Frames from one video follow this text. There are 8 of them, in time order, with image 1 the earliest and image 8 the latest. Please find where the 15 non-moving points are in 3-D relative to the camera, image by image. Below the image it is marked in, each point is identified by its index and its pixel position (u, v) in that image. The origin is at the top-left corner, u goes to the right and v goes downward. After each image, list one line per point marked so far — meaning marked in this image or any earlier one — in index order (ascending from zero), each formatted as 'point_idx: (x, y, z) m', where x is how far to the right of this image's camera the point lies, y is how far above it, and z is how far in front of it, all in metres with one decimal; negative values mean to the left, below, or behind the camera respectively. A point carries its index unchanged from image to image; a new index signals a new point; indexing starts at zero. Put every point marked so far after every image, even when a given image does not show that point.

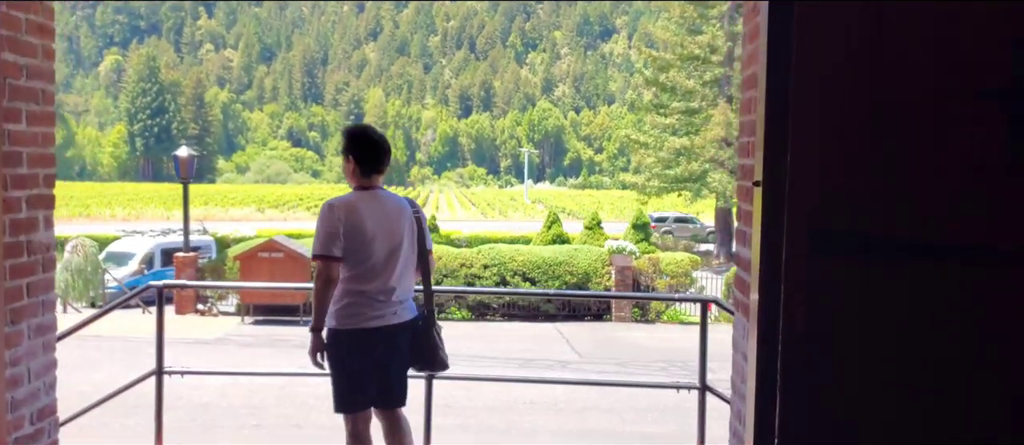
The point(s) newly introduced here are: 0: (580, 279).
0: (+1.2, -1.0, +15.4) m
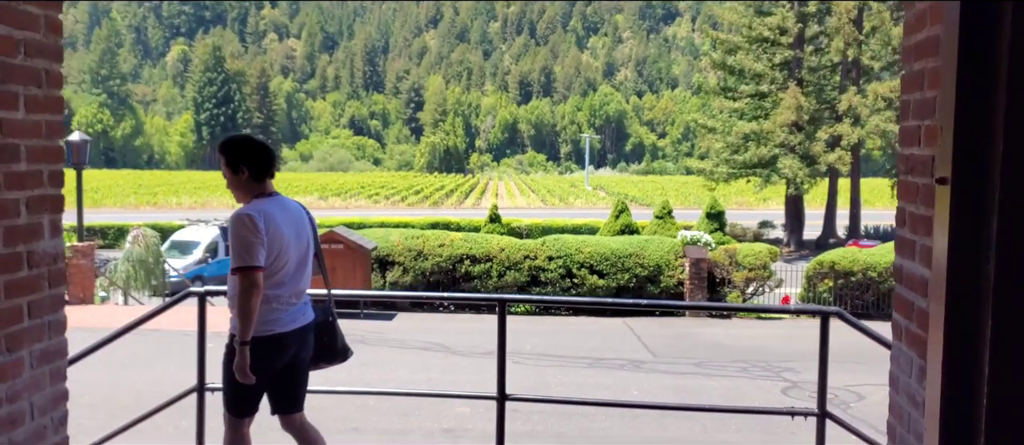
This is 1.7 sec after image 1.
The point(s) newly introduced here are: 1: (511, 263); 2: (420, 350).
0: (+2.4, -0.8, +14.7) m
1: (0.0, -0.7, +14.5) m
2: (-1.1, -1.6, +10.8) m
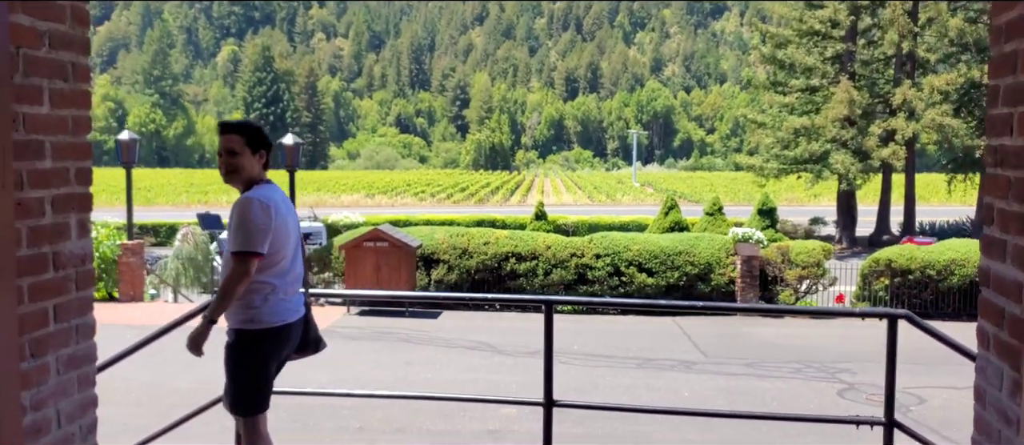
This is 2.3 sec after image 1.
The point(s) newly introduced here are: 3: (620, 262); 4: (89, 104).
0: (+3.1, -0.8, +14.4) m
1: (+0.8, -0.6, +14.4) m
2: (-0.6, -1.6, +10.7) m
3: (+1.8, -0.7, +14.4) m
4: (-1.2, +0.3, +2.5) m
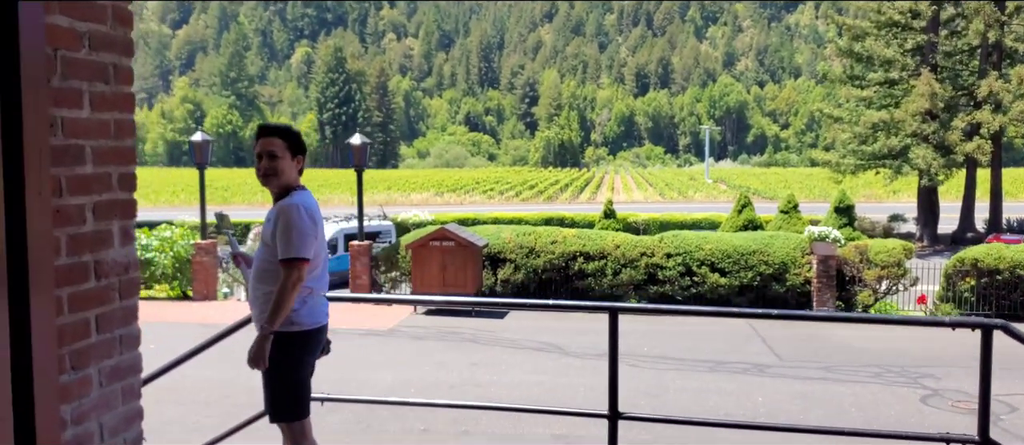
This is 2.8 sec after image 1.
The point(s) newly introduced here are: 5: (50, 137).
0: (+4.2, -0.8, +13.9) m
1: (+1.9, -0.6, +14.1) m
2: (+0.2, -1.5, +10.5) m
3: (+2.9, -0.6, +14.1) m
4: (-1.0, +0.3, +2.4) m
5: (-1.1, +0.2, +2.1) m
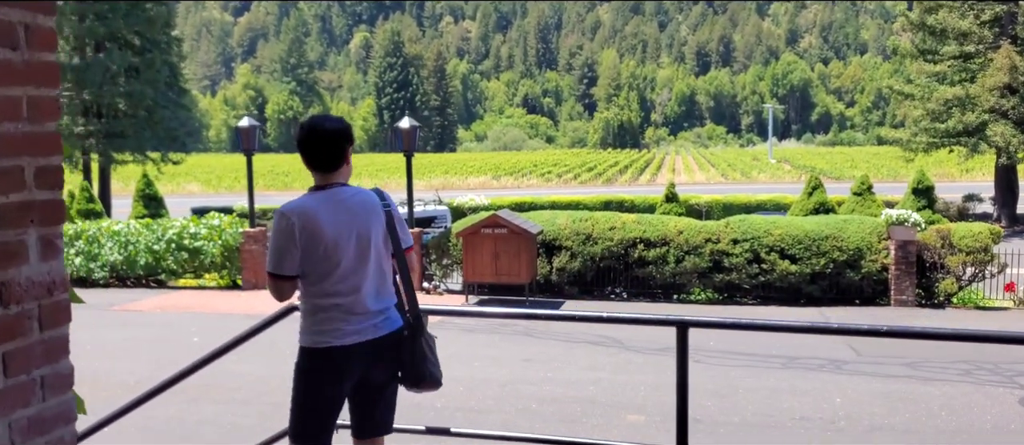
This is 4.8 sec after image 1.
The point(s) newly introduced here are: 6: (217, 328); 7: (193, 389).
0: (+5.1, -0.5, +13.0) m
1: (+2.7, -0.4, +13.3) m
2: (+0.9, -1.4, +9.9) m
3: (+3.8, -0.4, +13.2) m
4: (-1.0, +0.3, +1.9) m
5: (-1.1, +0.2, +1.5) m
6: (-3.5, -1.3, +10.4) m
7: (-2.9, -1.5, +8.0) m
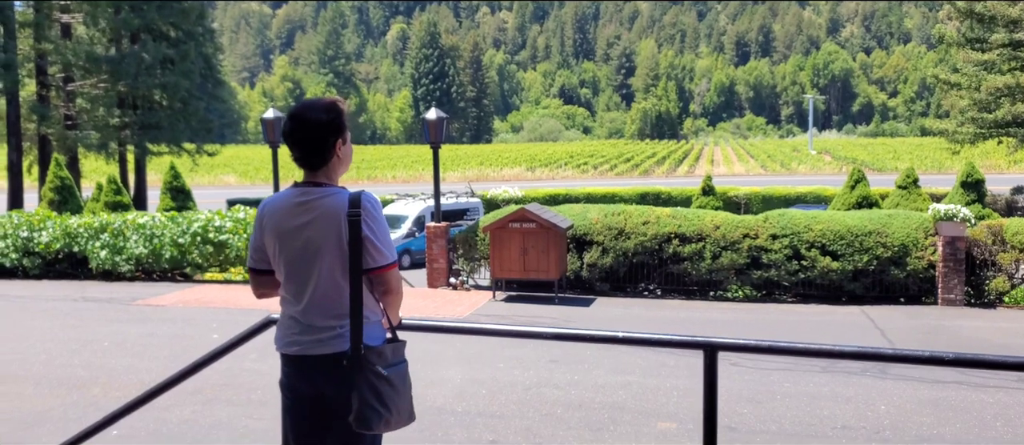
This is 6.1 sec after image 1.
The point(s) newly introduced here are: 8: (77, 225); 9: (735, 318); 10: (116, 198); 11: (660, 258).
0: (+5.5, -0.5, +12.4) m
1: (+3.2, -0.3, +12.8) m
2: (+1.2, -1.3, +9.5) m
3: (+4.2, -0.3, +12.7) m
4: (-1.0, +0.3, +1.5) m
5: (-1.1, +0.2, +1.2) m
6: (-3.2, -1.2, +10.2) m
7: (-2.7, -1.5, +7.8) m
8: (-6.7, 0.0, +13.4) m
9: (+3.0, -1.2, +11.6) m
10: (-8.4, +0.5, +18.6) m
11: (+2.2, -0.5, +13.2) m
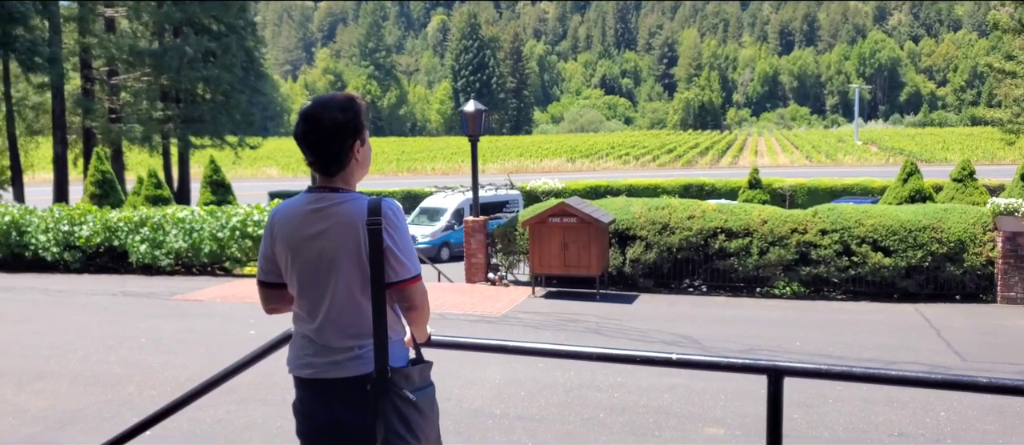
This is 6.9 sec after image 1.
0: (+6.0, -0.4, +11.9) m
1: (+3.7, -0.2, +12.4) m
2: (+1.6, -1.3, +9.2) m
3: (+4.8, -0.2, +12.3) m
4: (-0.9, +0.2, +1.3) m
5: (-1.1, +0.1, +1.0) m
6: (-2.8, -1.1, +10.1) m
7: (-2.4, -1.5, +7.6) m
8: (-6.1, +0.1, +13.5) m
9: (+3.5, -1.1, +11.2) m
10: (-7.6, +0.7, +18.7) m
11: (+2.8, -0.5, +12.9) m
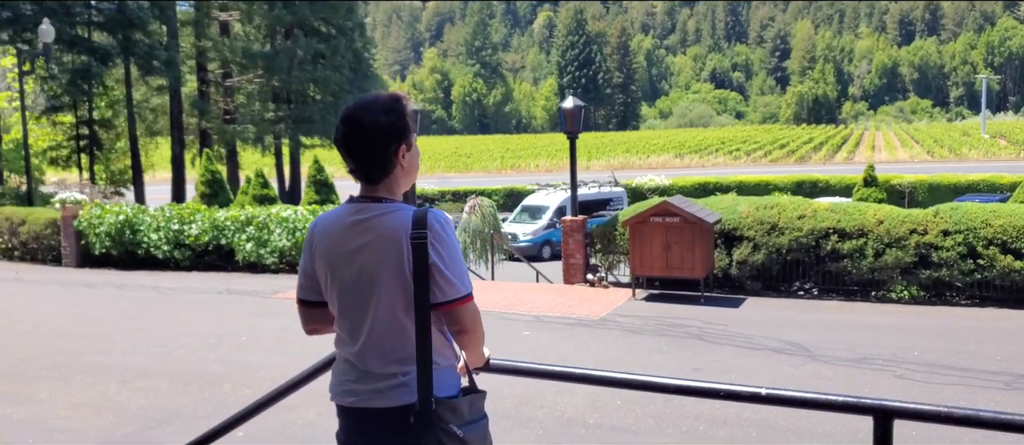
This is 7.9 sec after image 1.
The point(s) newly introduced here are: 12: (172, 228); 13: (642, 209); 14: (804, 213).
0: (+7.3, -0.4, +10.9) m
1: (+5.1, -0.2, +11.7) m
2: (+2.6, -1.3, +8.8) m
3: (+6.1, -0.3, +11.4) m
4: (-0.9, +0.2, +1.2) m
5: (-1.0, +0.1, +0.9) m
6: (-1.6, -1.1, +10.2) m
7: (-1.5, -1.5, +7.7) m
8: (-4.6, +0.1, +13.9) m
9: (+4.7, -1.1, +10.5) m
10: (-5.4, +0.7, +19.2) m
11: (+4.2, -0.5, +12.2) m
12: (-5.4, -0.1, +14.1) m
13: (+1.9, +0.2, +12.8) m
14: (+4.1, +0.1, +12.2) m
